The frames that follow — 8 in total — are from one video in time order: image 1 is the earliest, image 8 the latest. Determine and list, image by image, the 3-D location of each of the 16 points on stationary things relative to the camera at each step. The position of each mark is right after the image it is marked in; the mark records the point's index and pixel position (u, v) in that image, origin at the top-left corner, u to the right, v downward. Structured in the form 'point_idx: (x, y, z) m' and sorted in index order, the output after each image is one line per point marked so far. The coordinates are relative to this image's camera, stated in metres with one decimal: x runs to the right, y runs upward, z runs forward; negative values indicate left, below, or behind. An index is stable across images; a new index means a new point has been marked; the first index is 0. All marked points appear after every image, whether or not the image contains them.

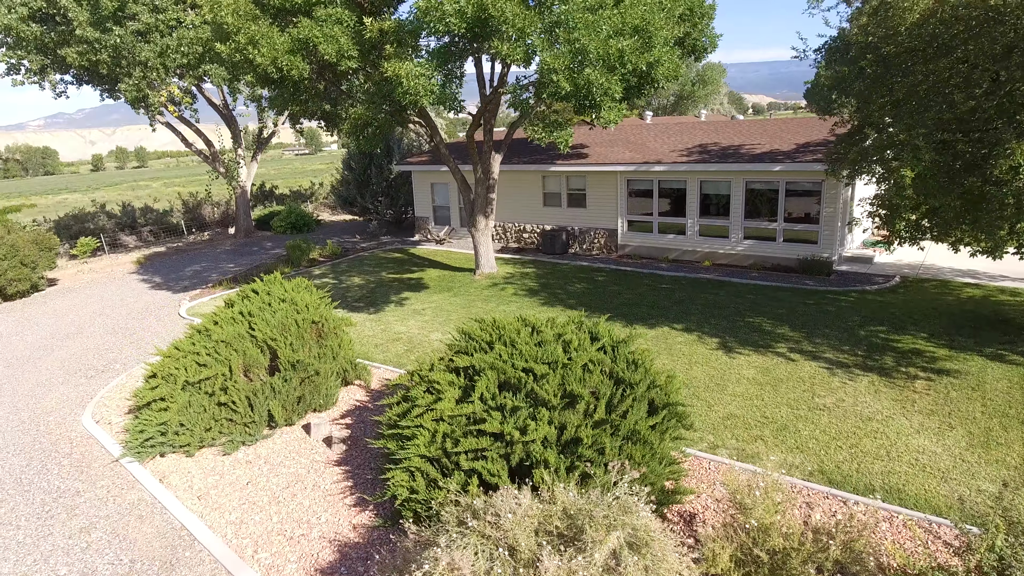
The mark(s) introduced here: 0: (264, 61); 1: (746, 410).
0: (-3.4, +3.1, +9.0) m
1: (+2.6, -1.3, +7.3) m
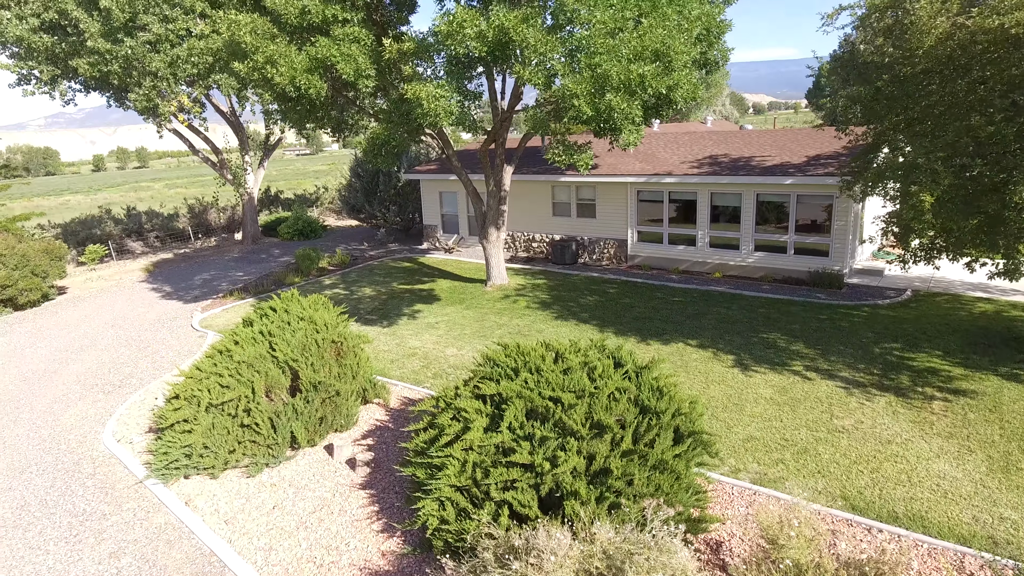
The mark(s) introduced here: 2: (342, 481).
0: (-3.1, +2.8, +9.1) m
1: (+2.8, -1.6, +7.3) m
2: (-1.8, -2.0, +6.9) m
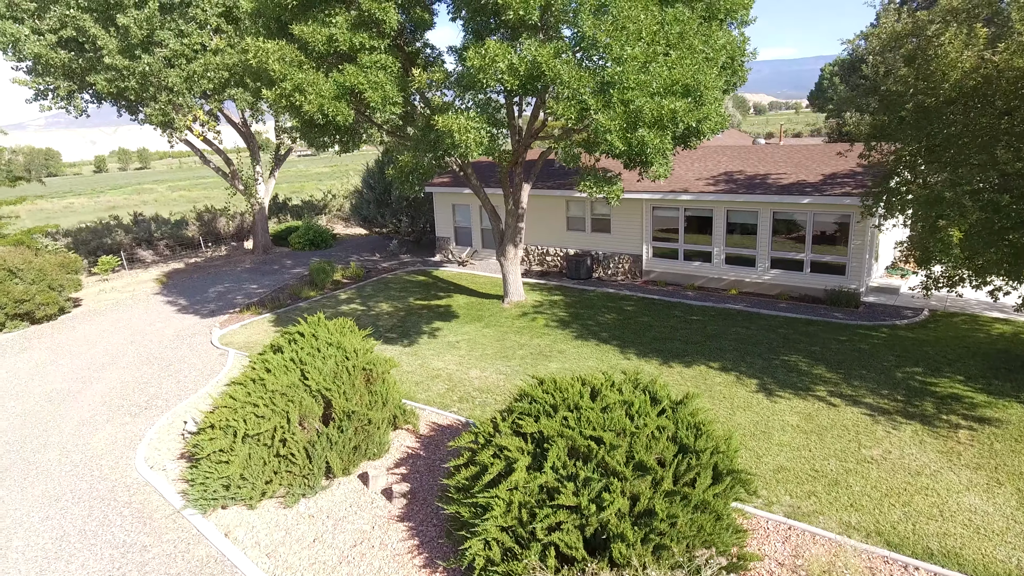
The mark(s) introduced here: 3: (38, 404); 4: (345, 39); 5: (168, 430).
0: (-2.8, +2.5, +9.2) m
1: (+3.2, -1.9, +7.5) m
2: (-1.4, -2.4, +7.1) m
3: (-8.0, -2.0, +11.3) m
4: (-2.3, +3.5, +9.4) m
5: (-5.0, -2.1, +9.7) m
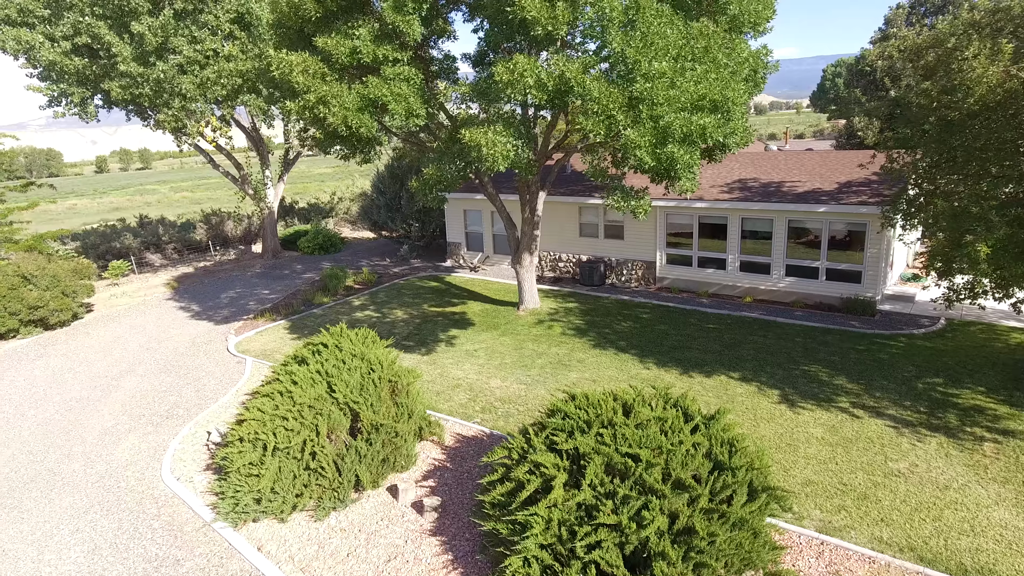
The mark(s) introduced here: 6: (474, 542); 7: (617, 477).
0: (-2.4, +2.3, +9.2) m
1: (+3.5, -2.1, +7.5) m
2: (-1.1, -2.5, +7.1) m
3: (-7.7, -2.1, +11.3) m
4: (-2.0, +3.3, +9.4) m
5: (-4.7, -2.2, +9.8) m
6: (-0.4, -2.6, +6.7) m
7: (+0.9, -1.7, +5.9) m
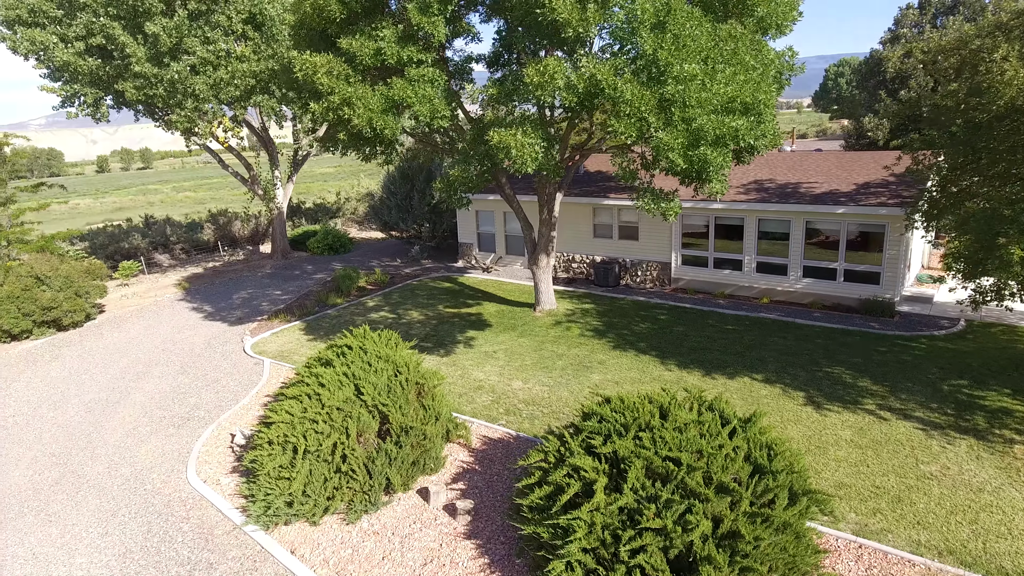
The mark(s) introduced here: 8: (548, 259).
0: (-2.1, +2.3, +9.2) m
1: (+3.9, -2.1, +7.5) m
2: (-0.7, -2.6, +7.1) m
3: (-7.4, -2.2, +11.3) m
4: (-1.7, +3.3, +9.4) m
5: (-4.3, -2.3, +9.7) m
6: (0.0, -2.6, +6.6) m
7: (+1.3, -1.7, +5.9) m
8: (+0.7, +0.6, +13.9) m
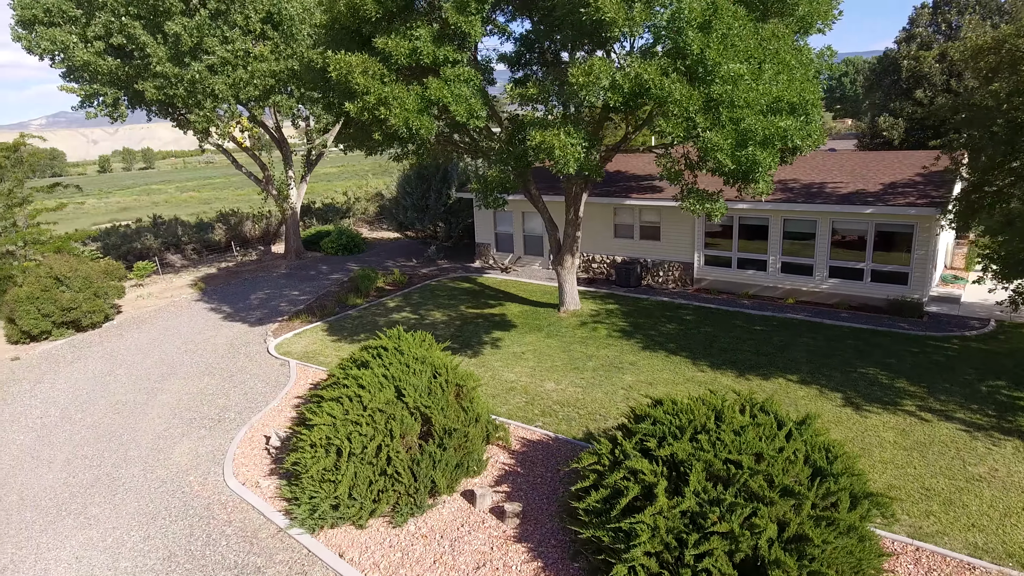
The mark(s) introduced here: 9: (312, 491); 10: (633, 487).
0: (-1.6, +2.3, +9.1) m
1: (+4.4, -2.1, +7.5) m
2: (-0.2, -2.6, +7.0) m
3: (-6.8, -2.2, +11.2) m
4: (-1.2, +3.3, +9.3) m
5: (-3.8, -2.3, +9.7) m
6: (+0.5, -2.6, +6.6) m
7: (+1.8, -1.7, +5.9) m
8: (+1.3, +0.6, +13.9) m
9: (-2.2, -2.3, +7.4) m
10: (+1.1, -1.8, +6.0) m
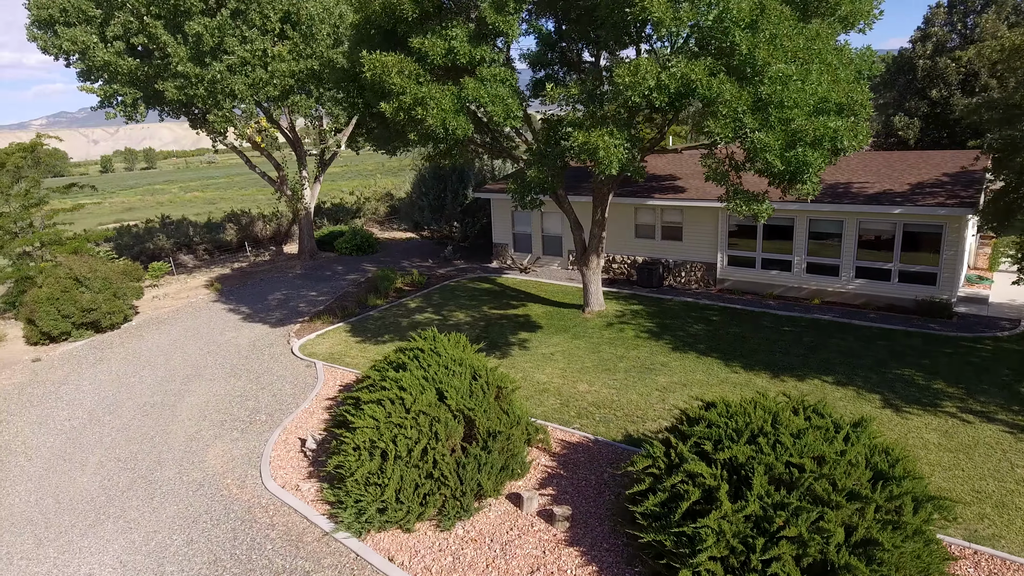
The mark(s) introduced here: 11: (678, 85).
0: (-1.0, +2.2, +9.1) m
1: (+4.9, -2.2, +7.4) m
2: (+0.3, -2.6, +7.0) m
3: (-6.3, -2.2, +11.2) m
4: (-0.6, +3.3, +9.3) m
5: (-3.3, -2.3, +9.6) m
6: (+1.0, -2.6, +6.6) m
7: (+2.4, -1.7, +5.8) m
8: (+1.8, +0.6, +13.8) m
9: (-1.7, -2.3, +7.4) m
10: (+1.6, -1.8, +6.0) m
11: (+1.9, +2.4, +7.7) m
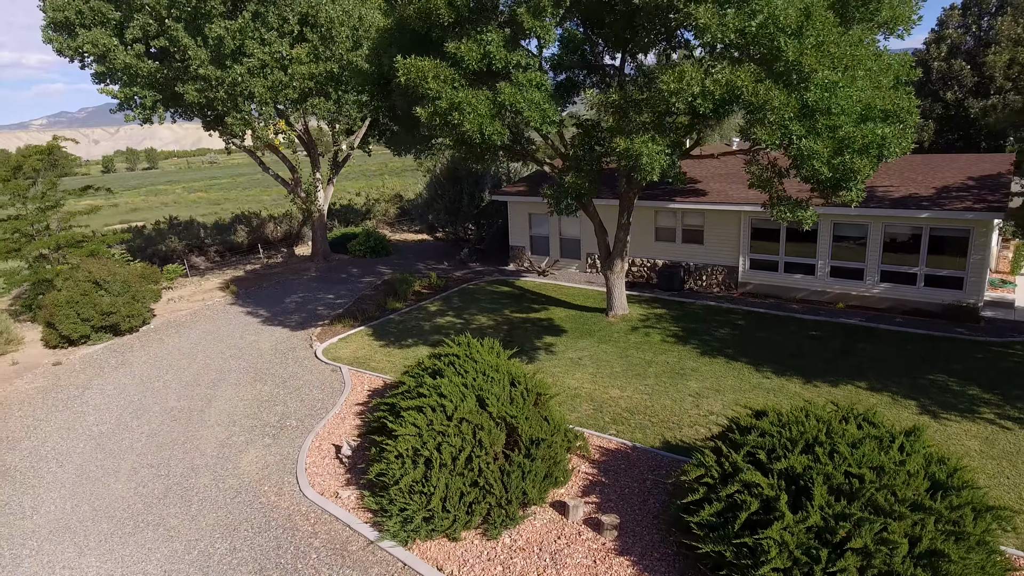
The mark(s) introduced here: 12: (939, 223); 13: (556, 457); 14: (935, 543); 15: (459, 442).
0: (-0.5, +2.2, +9.0) m
1: (+5.4, -2.2, +7.4) m
2: (+0.9, -2.7, +7.0) m
3: (-5.8, -2.3, +11.1) m
4: (-0.1, +3.2, +9.2) m
5: (-2.8, -2.4, +9.6) m
6: (+1.6, -2.7, +6.5) m
7: (+2.9, -1.8, +5.8) m
8: (+2.3, +0.5, +13.8) m
9: (-1.2, -2.4, +7.3) m
10: (+2.1, -1.9, +5.9) m
11: (+2.4, +2.3, +7.7) m
12: (+8.1, +1.2, +12.6) m
13: (+0.5, -2.1, +8.1) m
14: (+3.4, -2.1, +5.3) m
15: (-0.6, -1.8, +7.6) m
